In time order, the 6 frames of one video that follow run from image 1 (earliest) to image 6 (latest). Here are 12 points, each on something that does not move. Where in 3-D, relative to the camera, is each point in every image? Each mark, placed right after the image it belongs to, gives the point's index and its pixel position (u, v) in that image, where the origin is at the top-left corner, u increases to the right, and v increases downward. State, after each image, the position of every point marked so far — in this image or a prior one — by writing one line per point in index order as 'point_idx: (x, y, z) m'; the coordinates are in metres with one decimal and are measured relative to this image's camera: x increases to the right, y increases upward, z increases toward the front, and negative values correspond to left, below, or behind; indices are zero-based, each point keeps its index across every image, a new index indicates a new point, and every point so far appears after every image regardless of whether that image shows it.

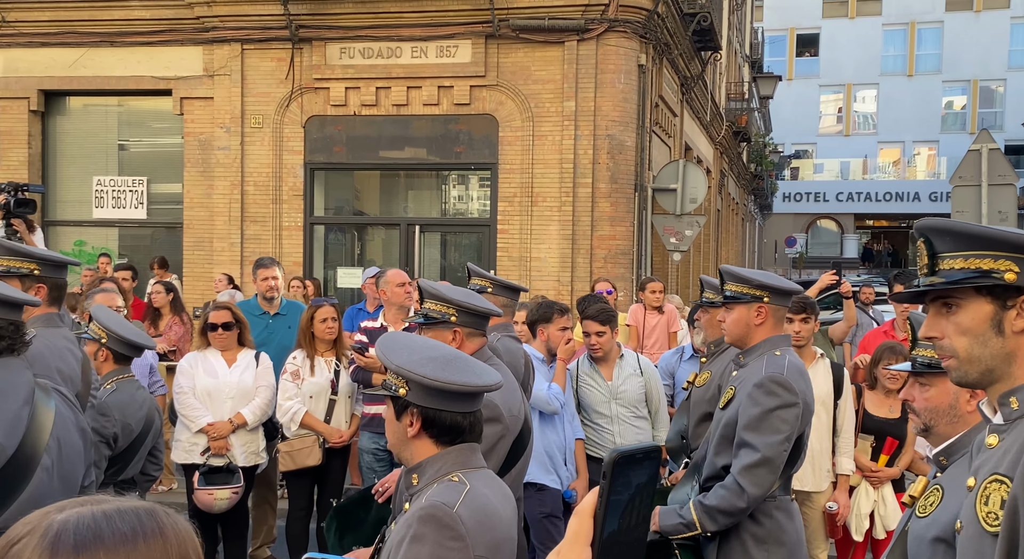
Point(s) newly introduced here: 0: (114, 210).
0: (-4.9, +0.9, +13.2) m
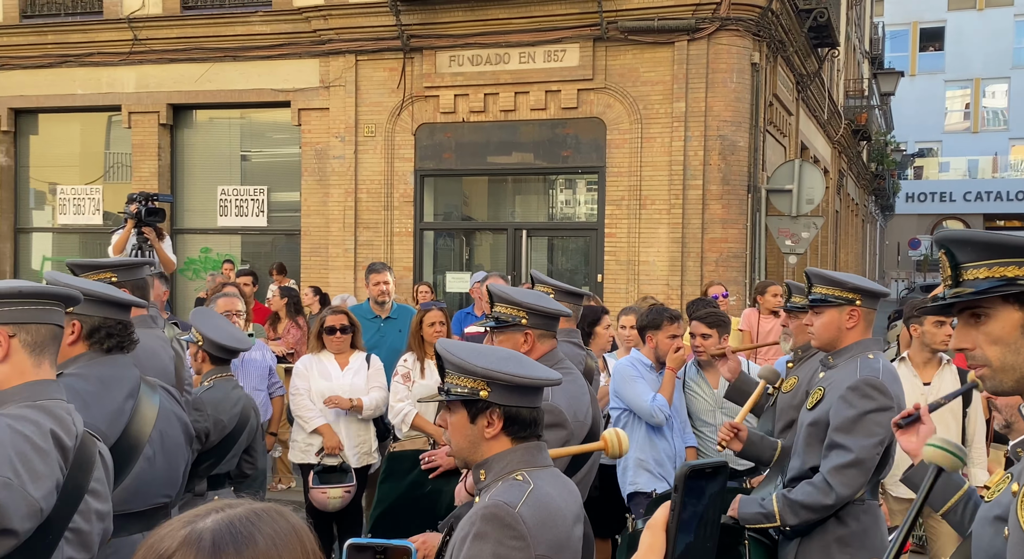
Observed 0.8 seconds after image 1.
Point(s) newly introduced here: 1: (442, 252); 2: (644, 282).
0: (-3.5, +0.8, +13.7) m
1: (-0.9, +0.4, +13.2) m
2: (+1.5, 0.0, +12.4) m
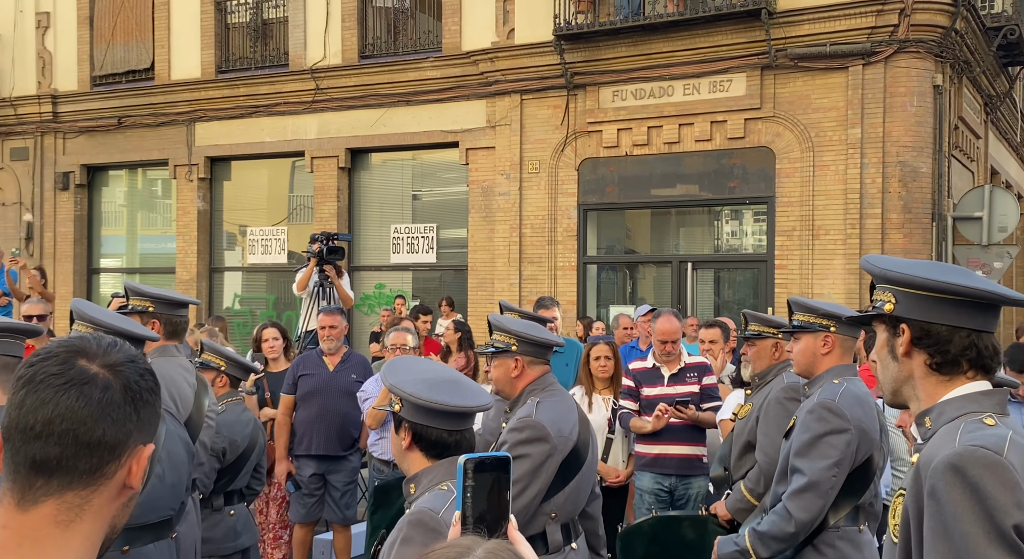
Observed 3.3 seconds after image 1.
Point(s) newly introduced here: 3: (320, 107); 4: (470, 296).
0: (-1.4, +0.3, +14.2) m
1: (+1.2, -0.1, +13.2) m
2: (+3.4, -0.4, +11.9) m
3: (-2.5, +2.3, +14.2) m
4: (-0.5, -0.2, +13.6) m
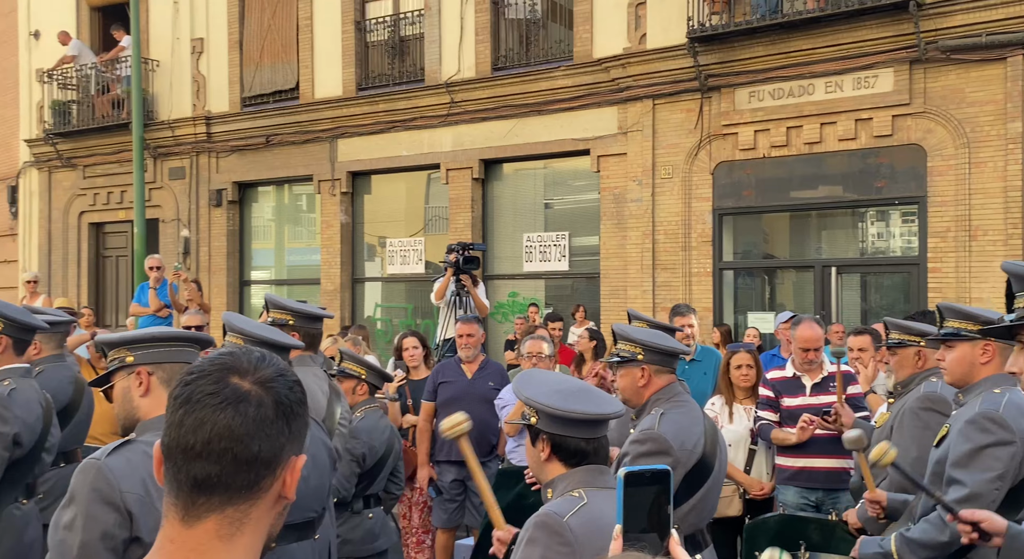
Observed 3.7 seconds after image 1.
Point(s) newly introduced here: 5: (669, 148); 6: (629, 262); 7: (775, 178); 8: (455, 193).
0: (+0.4, +0.2, +14.3) m
1: (+2.8, -0.1, +12.9) m
2: (+4.8, -0.4, +11.2) m
3: (-0.8, +2.2, +14.4) m
4: (+1.2, -0.3, +13.6) m
5: (+1.9, +1.6, +13.1) m
6: (+1.5, +0.2, +13.3) m
7: (+3.0, +1.2, +12.5) m
8: (-0.8, +1.2, +14.5) m
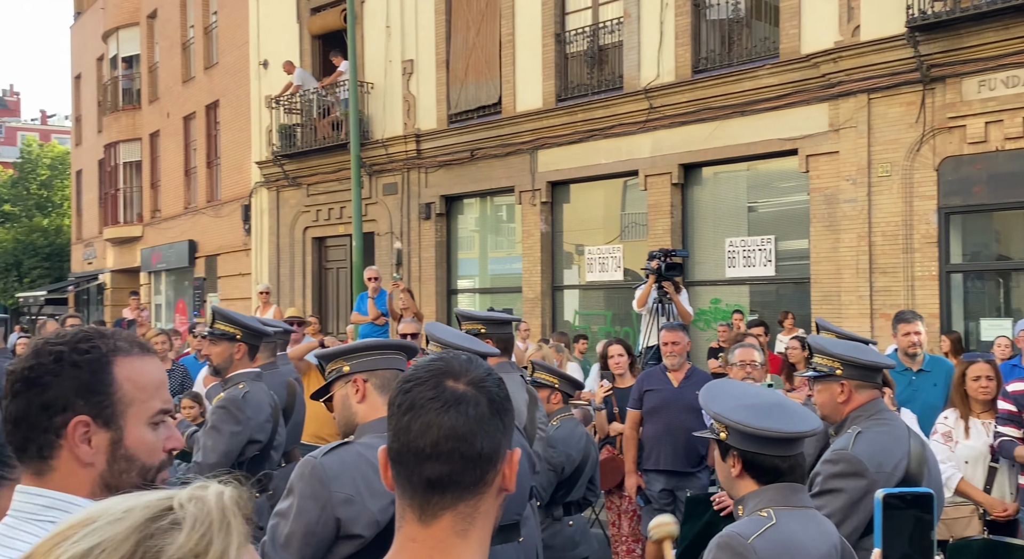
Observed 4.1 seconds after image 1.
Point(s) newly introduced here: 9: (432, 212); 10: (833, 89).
0: (+3.1, +0.1, +13.7) m
1: (+5.1, -0.2, +11.8) m
2: (+6.6, -0.4, +9.8) m
3: (+1.9, +2.0, +14.1) m
4: (+3.6, -0.4, +12.8) m
5: (+4.2, +1.5, +12.2) m
6: (+3.9, +0.2, +12.5) m
7: (+5.2, +1.2, +11.5) m
8: (+1.9, +1.1, +14.2) m
9: (-1.2, +1.0, +16.8) m
10: (+3.8, +2.2, +12.6) m
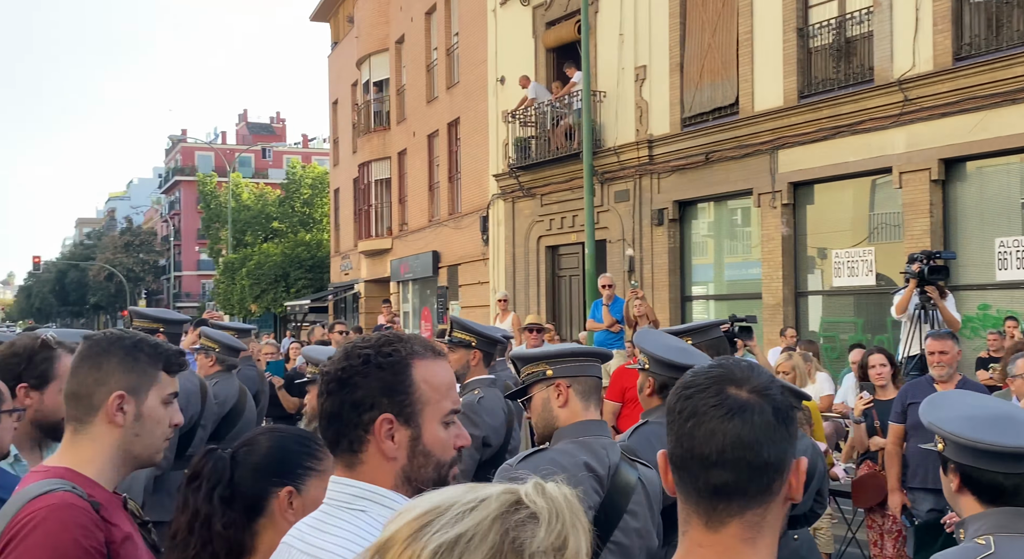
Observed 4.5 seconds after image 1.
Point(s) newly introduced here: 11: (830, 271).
0: (+5.9, 0.0, +12.3) m
1: (+7.4, -0.2, +10.1) m
2: (+8.6, -0.4, +7.7) m
3: (+4.9, +1.9, +13.1) m
4: (+6.3, -0.5, +11.3) m
5: (+6.7, +1.5, +10.7) m
6: (+6.4, +0.1, +11.0) m
7: (+7.5, +1.1, +9.7) m
8: (+4.9, +1.0, +13.1) m
9: (+2.4, +0.9, +16.2) m
10: (+6.3, +2.2, +11.2) m
11: (+4.3, 0.0, +14.1) m
